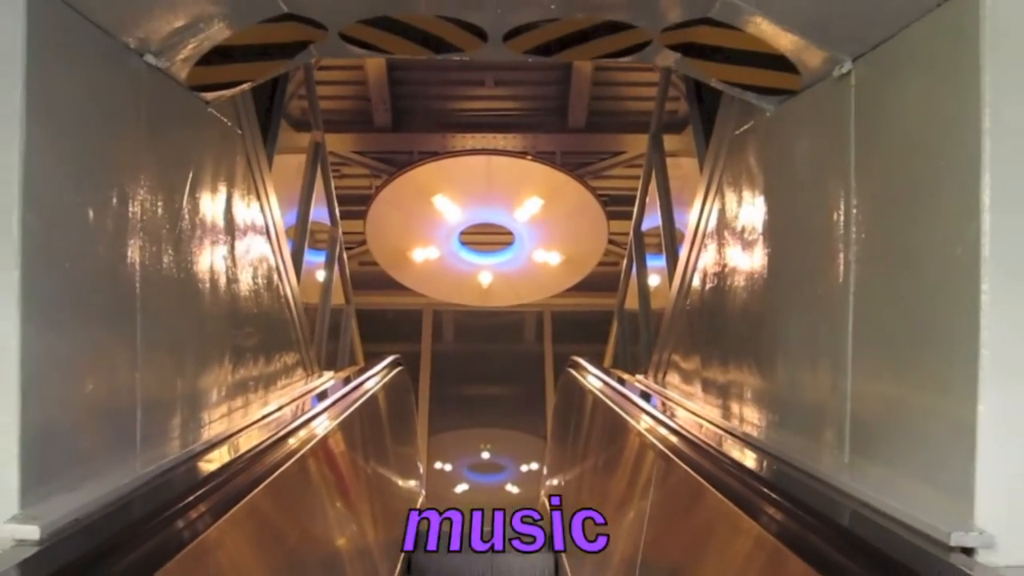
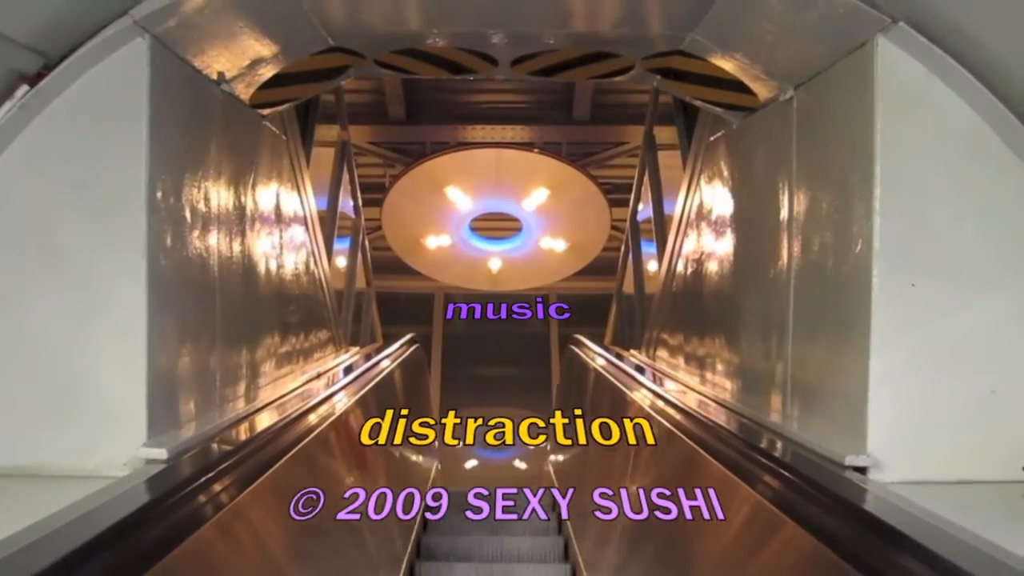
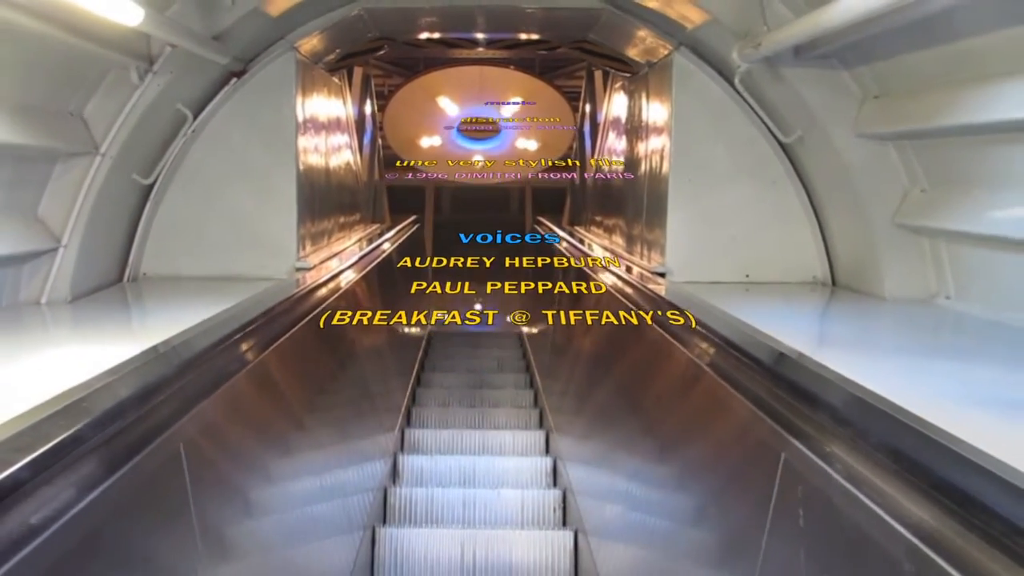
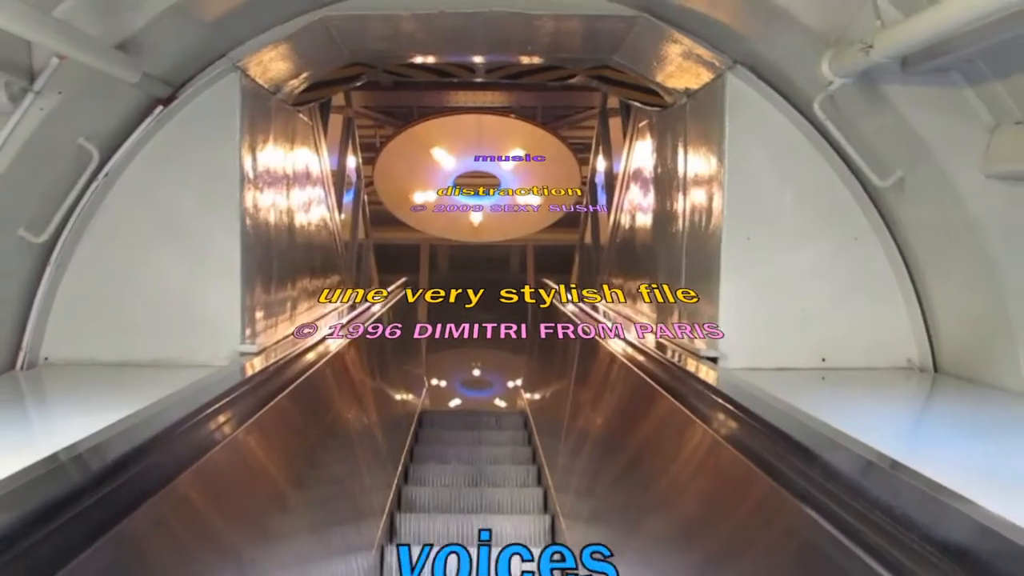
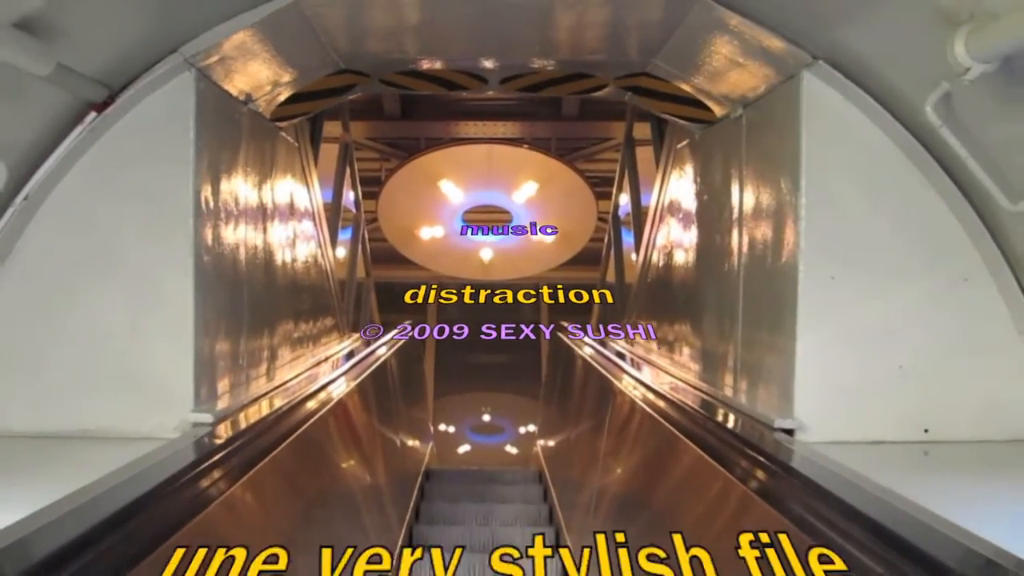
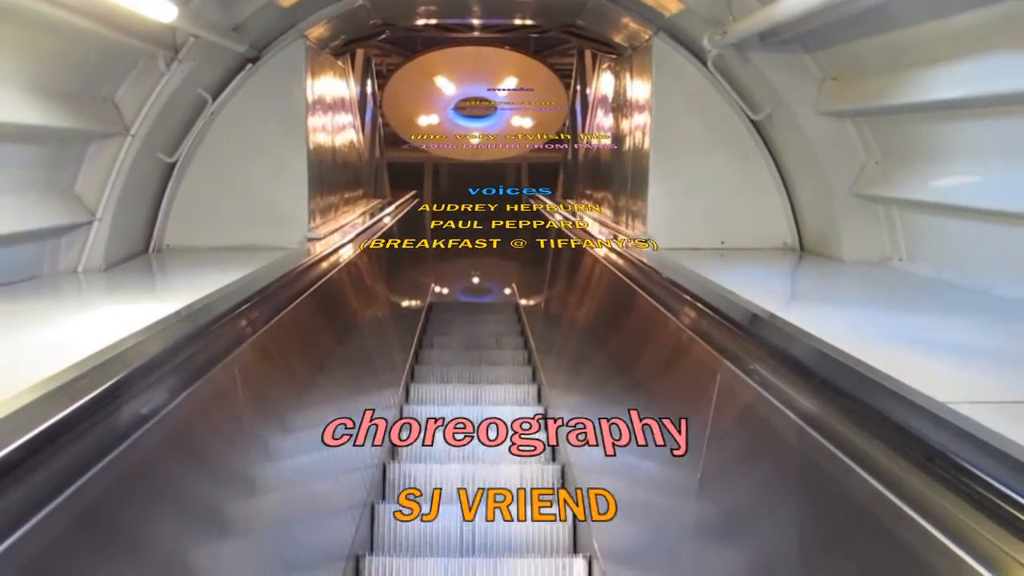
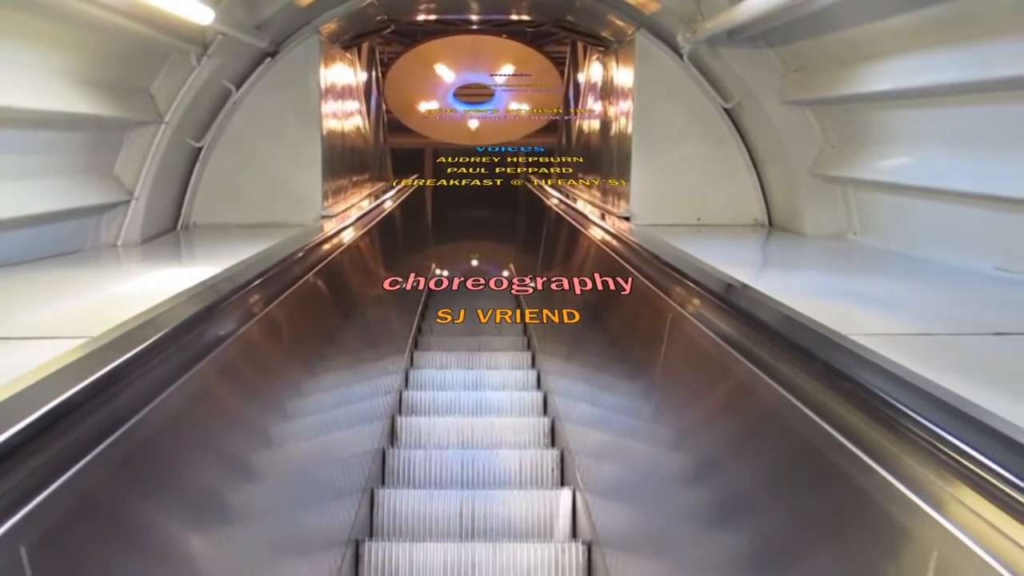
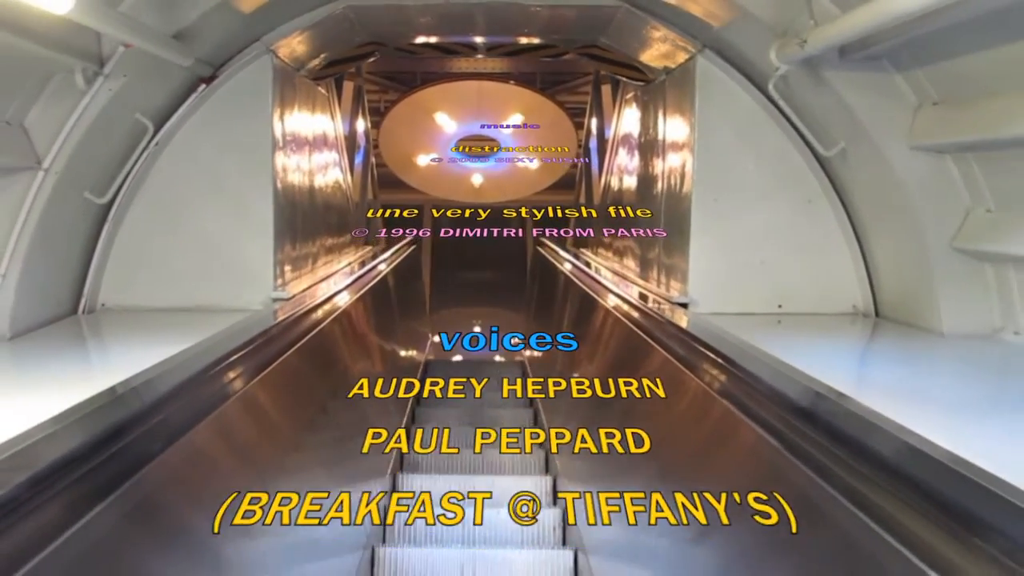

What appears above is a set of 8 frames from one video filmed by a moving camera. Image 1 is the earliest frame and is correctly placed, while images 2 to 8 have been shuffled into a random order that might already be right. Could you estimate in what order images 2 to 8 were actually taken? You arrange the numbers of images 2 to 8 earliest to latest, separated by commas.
2, 5, 4, 8, 3, 6, 7
